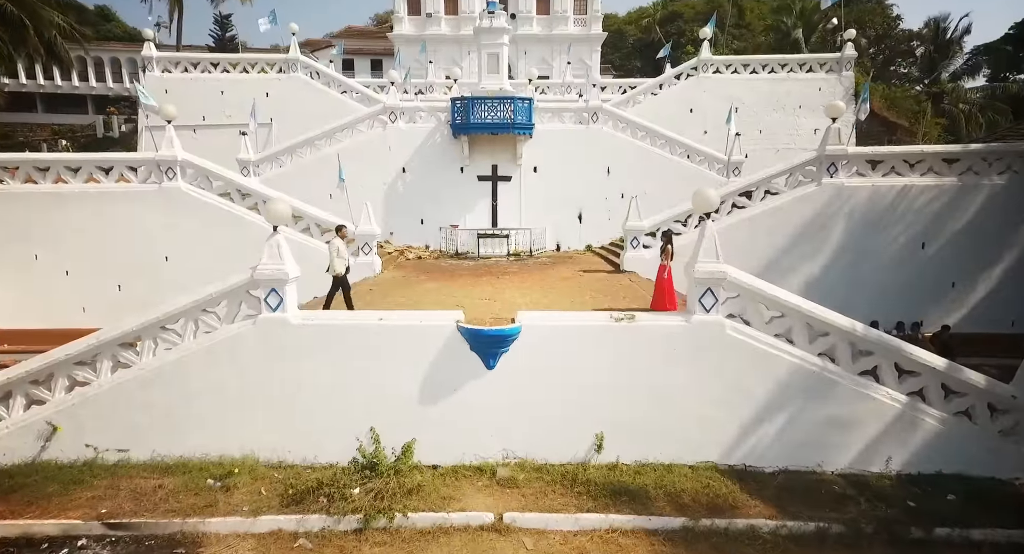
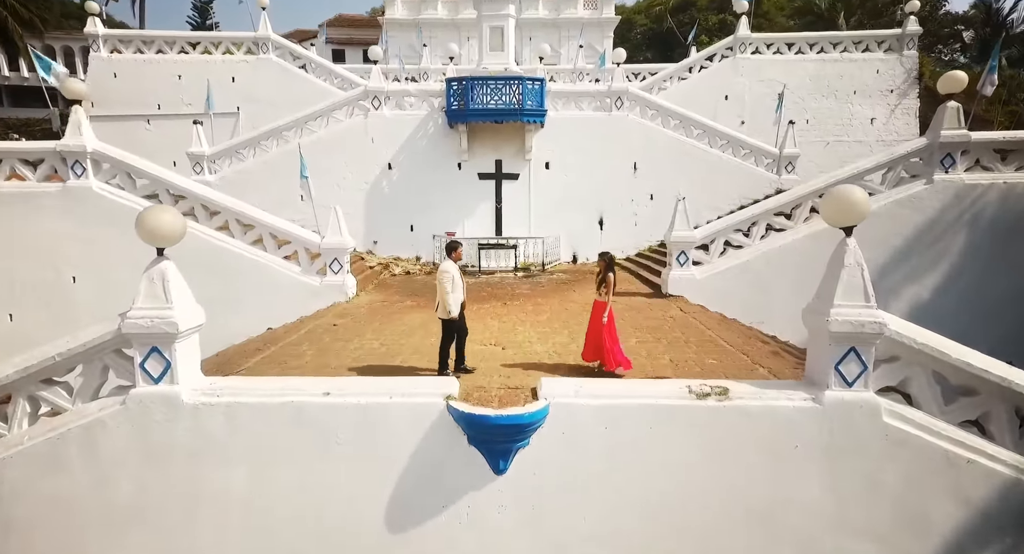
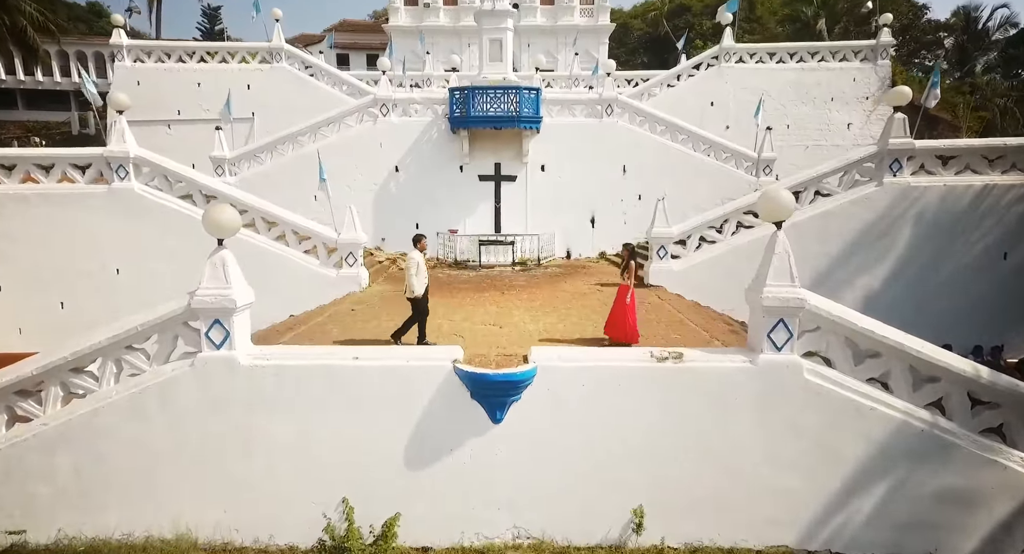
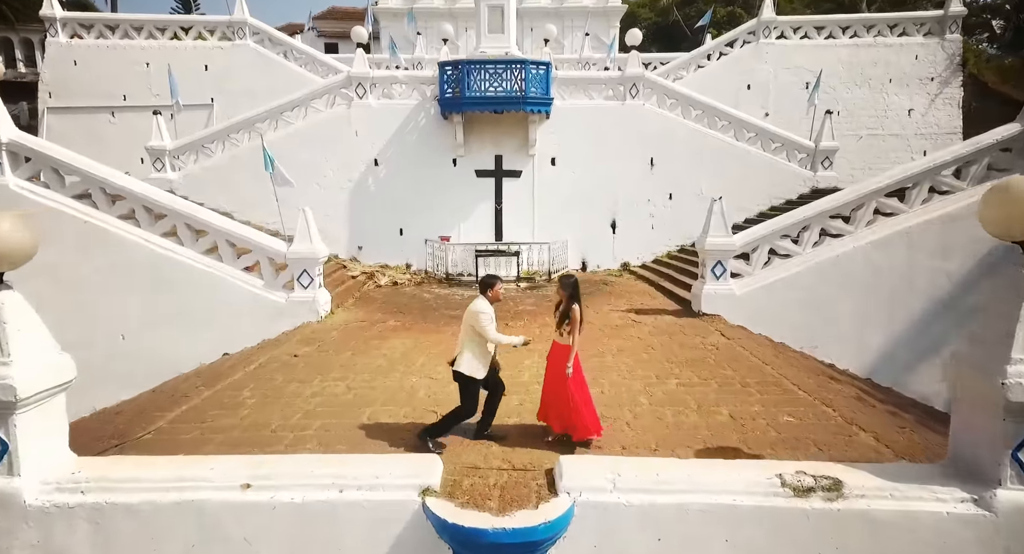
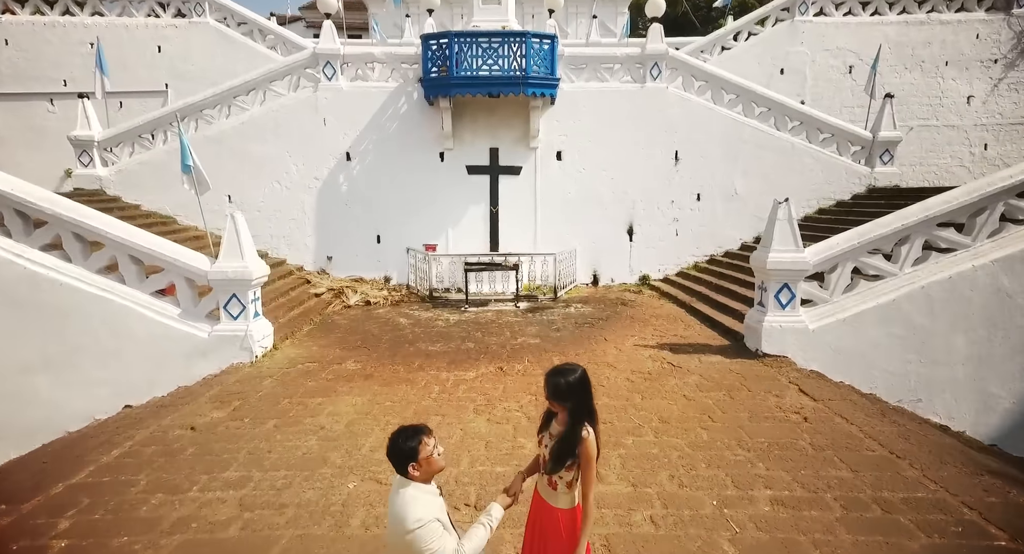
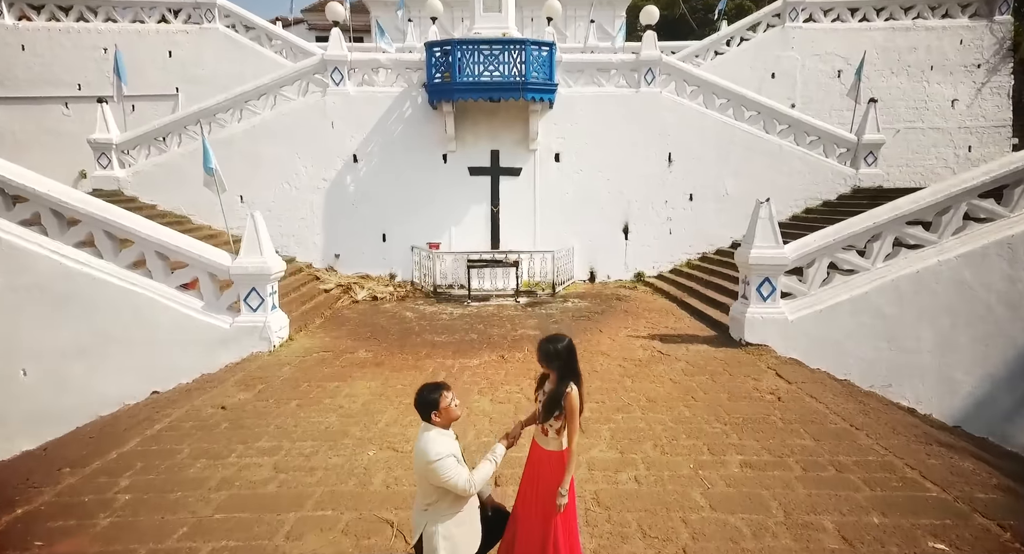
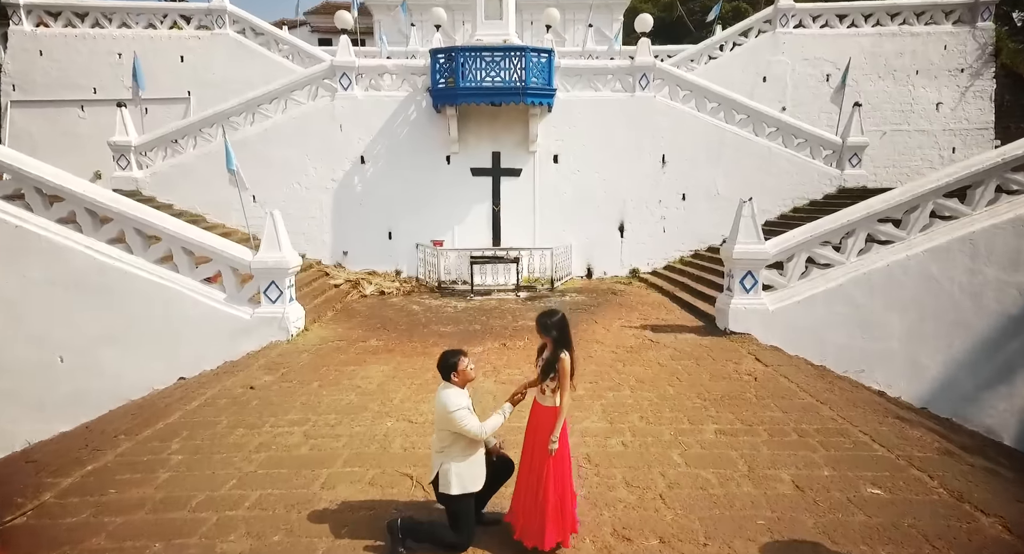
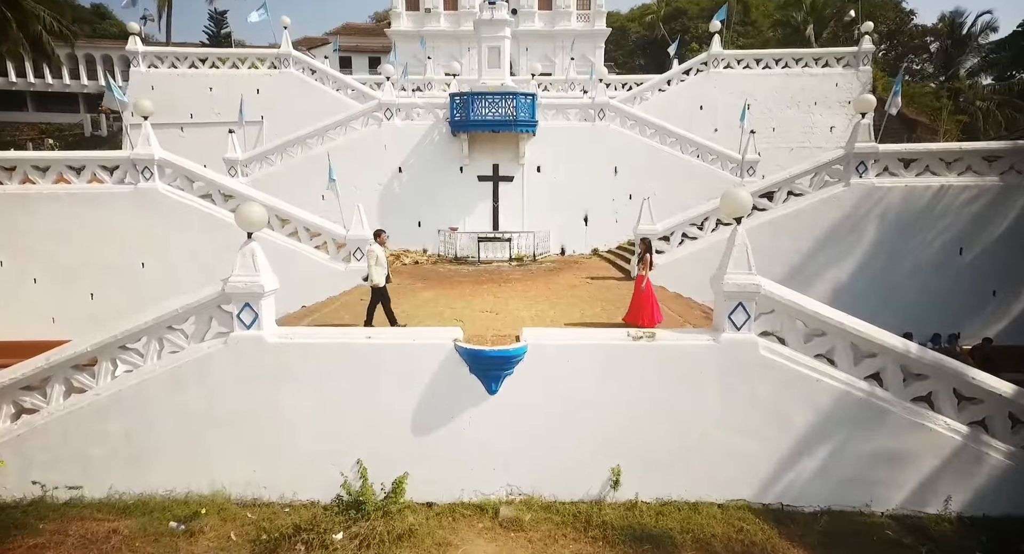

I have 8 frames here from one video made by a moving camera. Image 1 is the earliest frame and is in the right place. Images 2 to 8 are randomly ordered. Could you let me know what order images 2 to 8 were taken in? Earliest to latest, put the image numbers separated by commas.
8, 3, 2, 4, 7, 6, 5
